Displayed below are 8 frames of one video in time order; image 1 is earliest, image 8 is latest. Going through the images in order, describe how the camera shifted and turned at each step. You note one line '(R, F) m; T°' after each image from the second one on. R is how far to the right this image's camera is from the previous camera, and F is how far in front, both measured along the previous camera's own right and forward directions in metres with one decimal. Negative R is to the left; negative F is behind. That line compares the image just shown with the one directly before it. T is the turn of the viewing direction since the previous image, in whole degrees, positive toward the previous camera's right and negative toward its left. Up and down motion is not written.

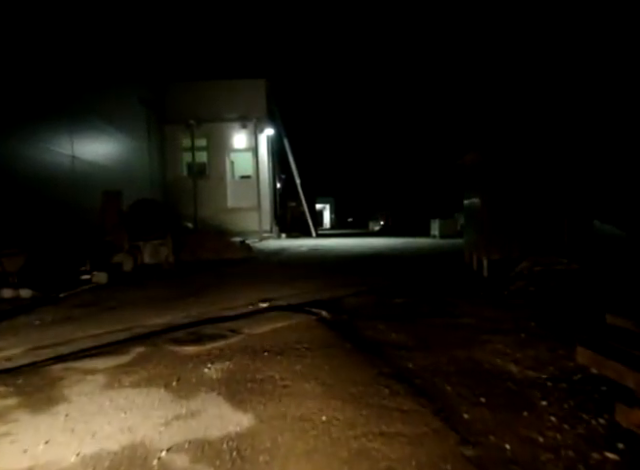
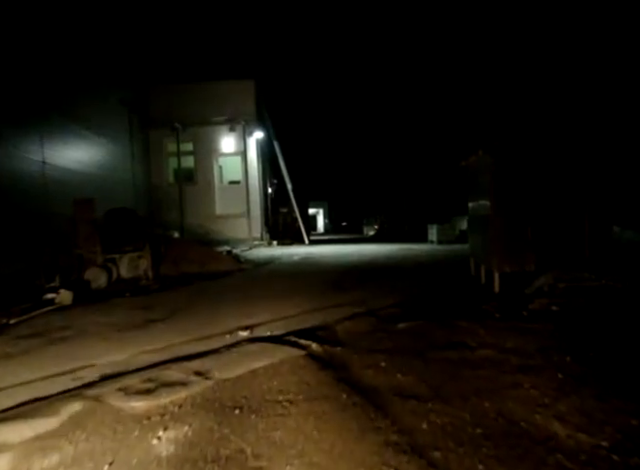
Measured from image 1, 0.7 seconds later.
(+0.1, +0.9) m; +1°
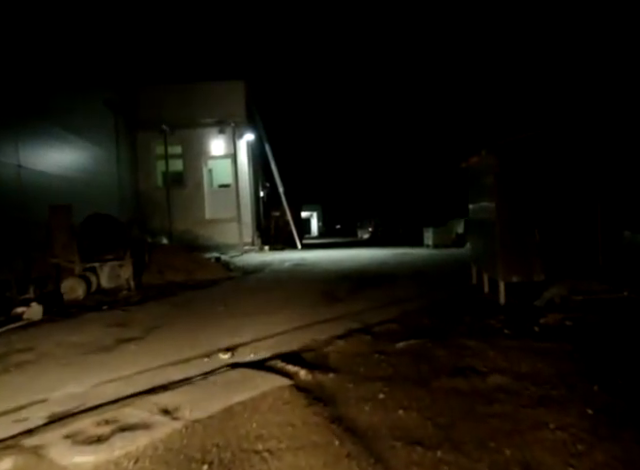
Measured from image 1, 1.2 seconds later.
(+0.1, +0.6) m; +1°
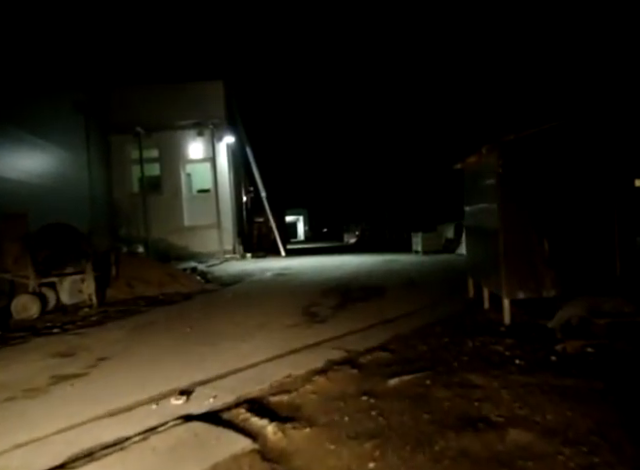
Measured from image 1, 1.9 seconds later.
(+0.1, +0.8) m; +2°
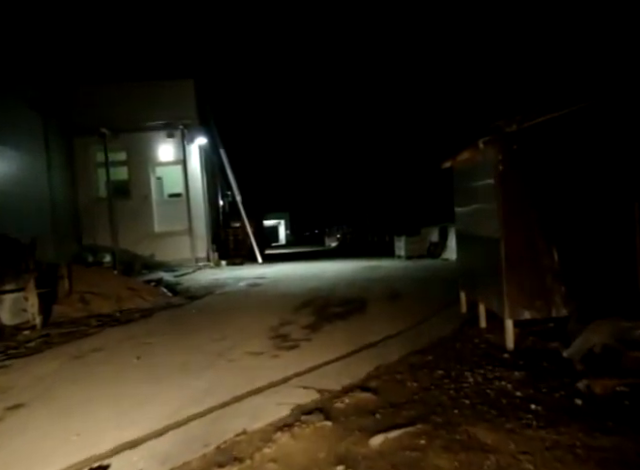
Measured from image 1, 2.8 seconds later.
(+0.2, +0.9) m; +2°
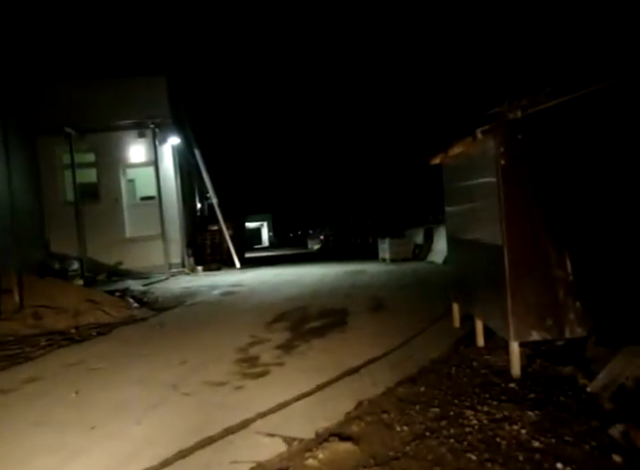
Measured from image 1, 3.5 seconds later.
(+0.1, +0.8) m; +2°
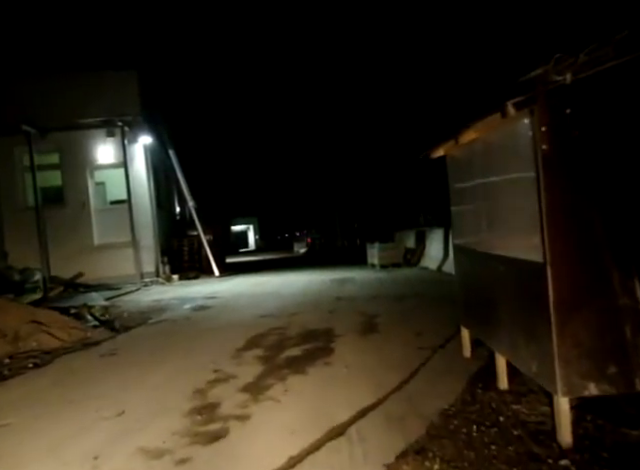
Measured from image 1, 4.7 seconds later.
(+0.1, +1.2) m; +2°
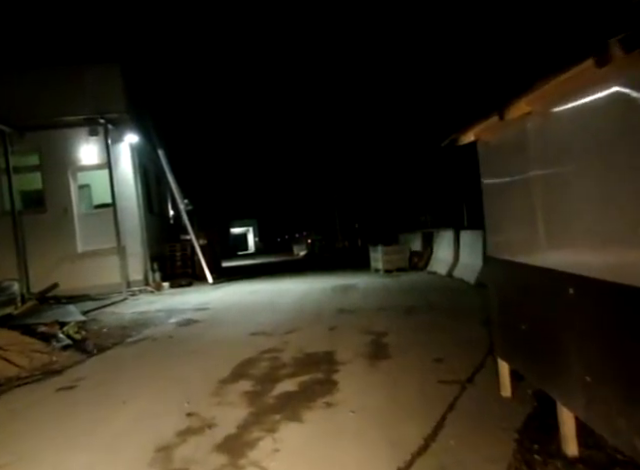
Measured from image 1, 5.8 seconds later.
(0.0, +1.1) m; 0°
